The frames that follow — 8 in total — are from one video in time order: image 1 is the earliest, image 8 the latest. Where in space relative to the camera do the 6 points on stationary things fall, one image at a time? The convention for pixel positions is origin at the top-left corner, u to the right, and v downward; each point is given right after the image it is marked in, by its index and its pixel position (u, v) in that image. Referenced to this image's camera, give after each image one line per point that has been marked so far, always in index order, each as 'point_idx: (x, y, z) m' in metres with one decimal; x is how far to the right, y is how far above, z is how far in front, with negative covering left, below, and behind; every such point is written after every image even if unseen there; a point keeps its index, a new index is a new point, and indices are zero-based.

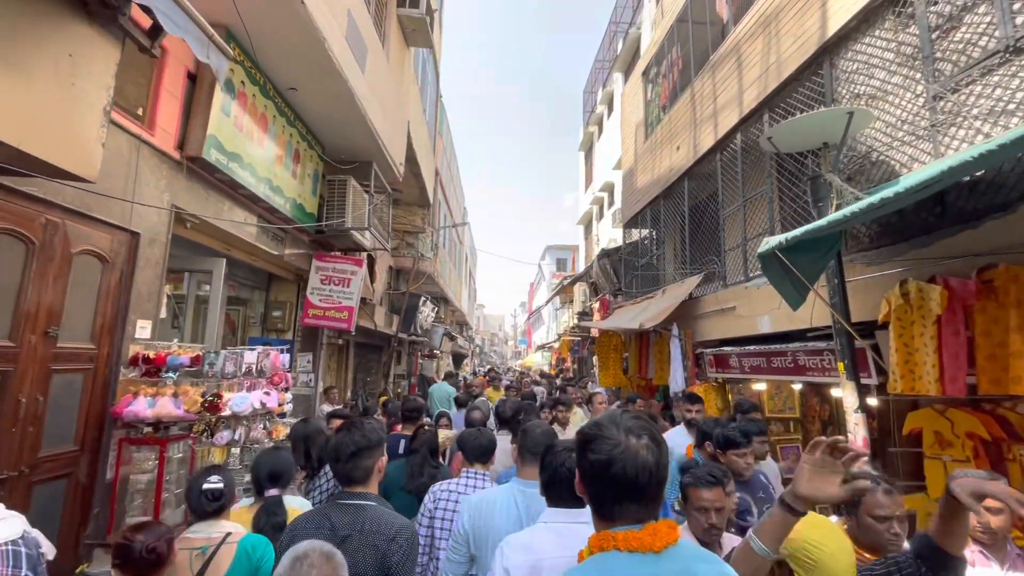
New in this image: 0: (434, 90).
0: (-2.2, +5.5, +14.4) m
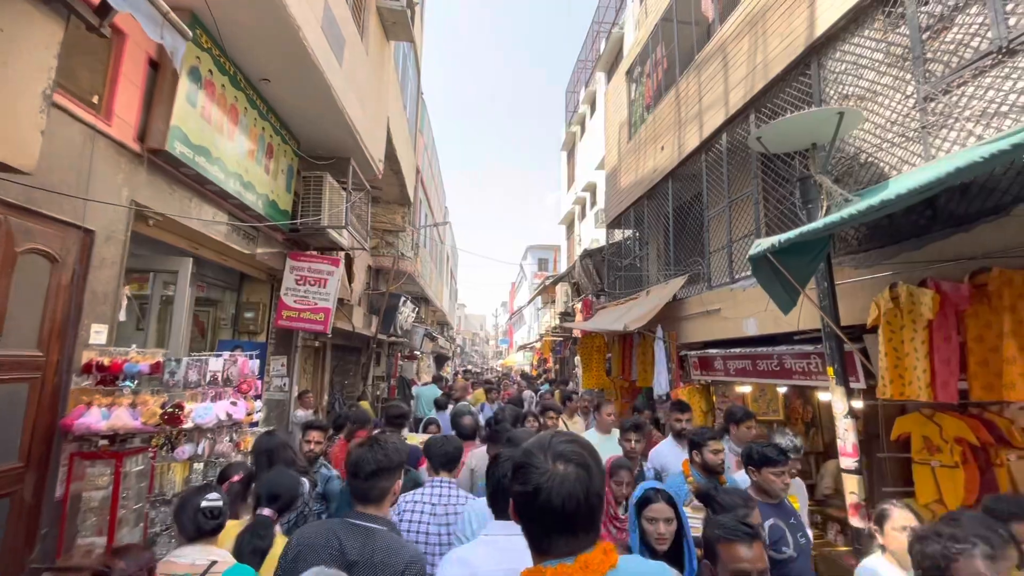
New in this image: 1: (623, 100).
0: (-2.7, +5.5, +14.1) m
1: (+2.5, +4.2, +11.4) m
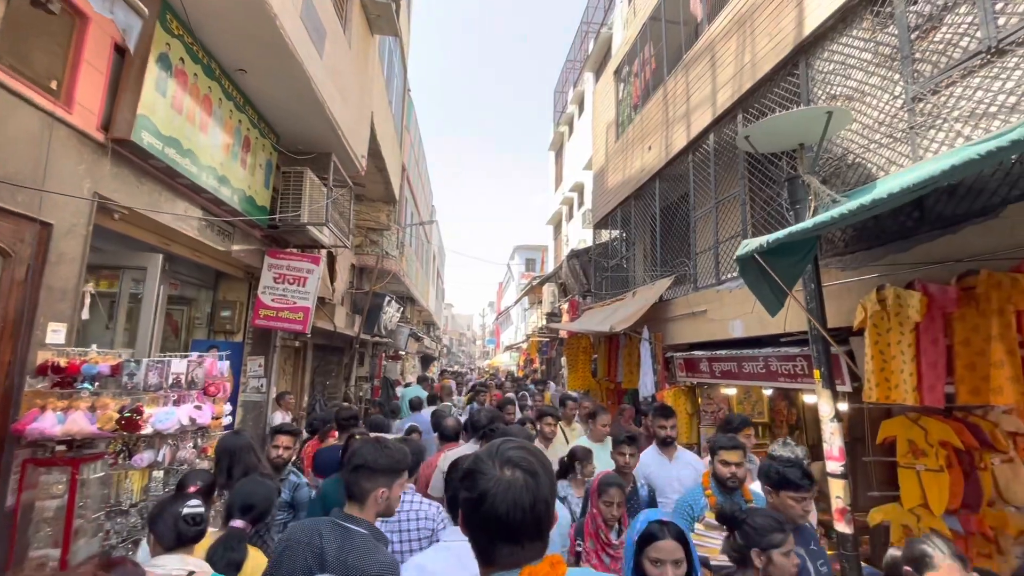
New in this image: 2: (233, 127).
0: (-3.1, +5.6, +14.0) m
1: (+2.2, +4.2, +11.3) m
2: (-3.2, +1.9, +5.9) m
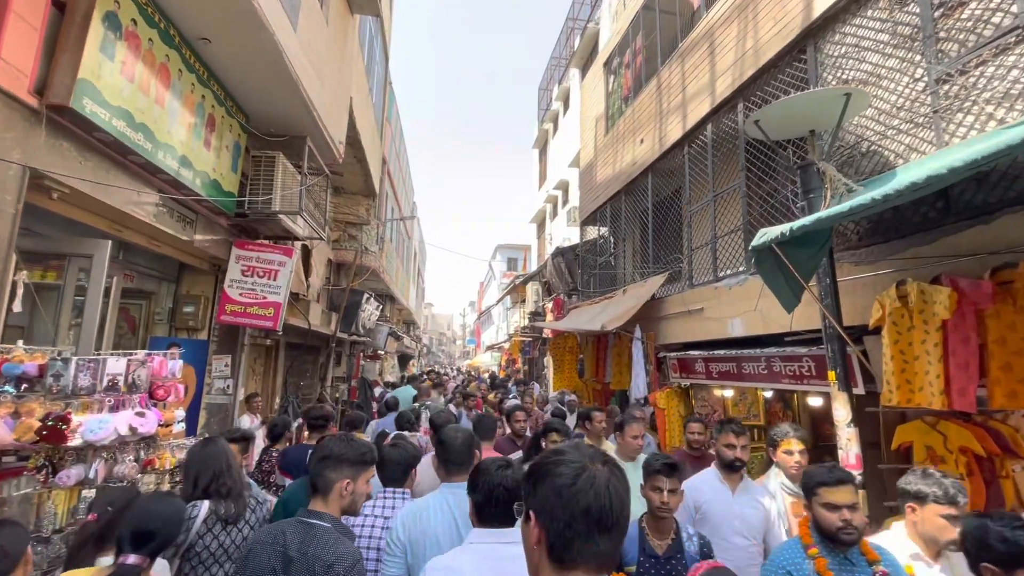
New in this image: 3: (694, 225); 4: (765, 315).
0: (-3.4, +5.6, +13.4) m
1: (+1.9, +4.2, +11.0) m
2: (-3.4, +2.0, +5.4) m
3: (+2.5, +0.9, +7.0) m
4: (+2.6, -0.3, +5.3) m
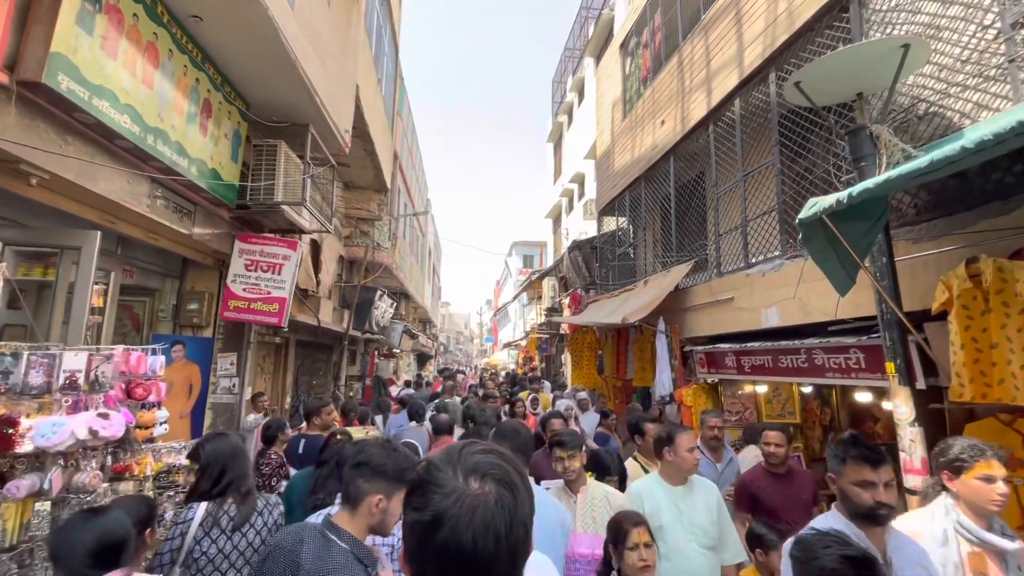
0: (-3.1, +5.7, +13.1) m
1: (+2.2, +4.4, +10.5) m
2: (-3.2, +2.0, +5.1) m
3: (+2.7, +1.0, +6.6) m
4: (+2.7, -0.1, +4.8) m
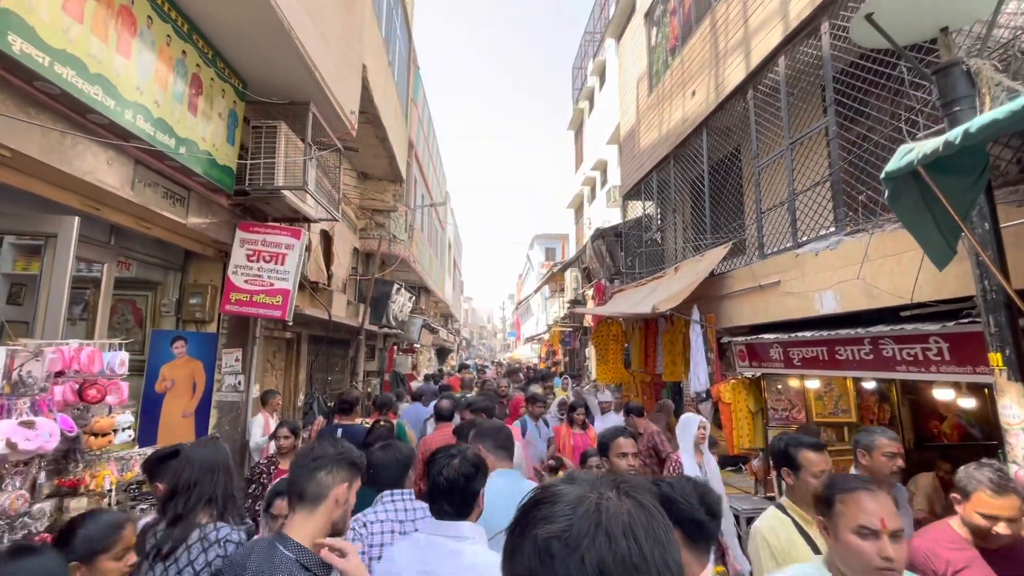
0: (-2.7, +5.9, +12.7) m
1: (+2.5, +4.6, +9.8) m
2: (-3.1, +2.1, +4.7) m
3: (+2.9, +1.2, +5.9) m
4: (+2.9, 0.0, +4.1) m
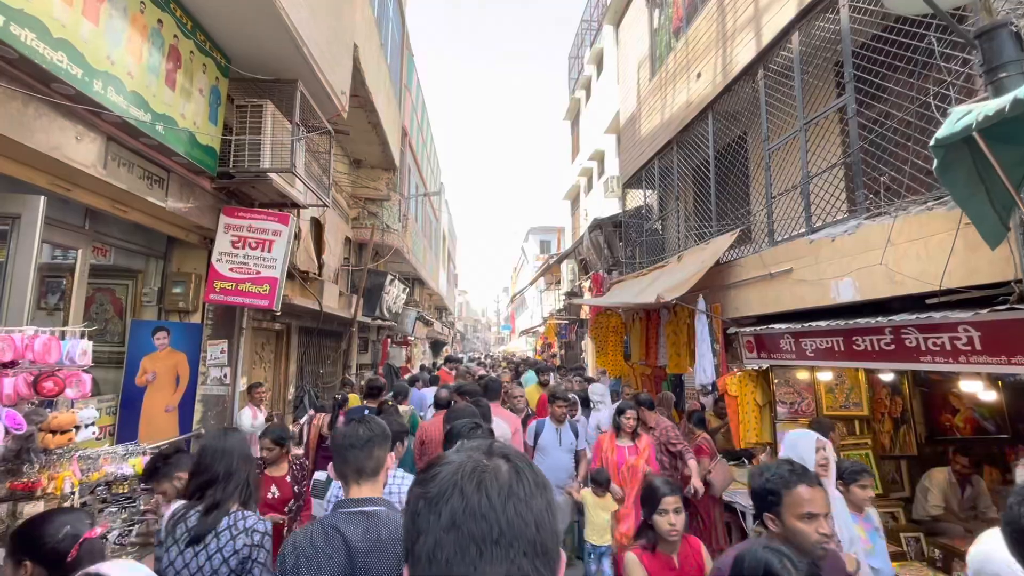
0: (-2.8, +6.1, +12.3) m
1: (+2.4, +4.8, +9.5) m
2: (-3.1, +2.2, +4.4) m
3: (+2.9, +1.3, +5.6) m
4: (+2.9, +0.1, +3.9) m
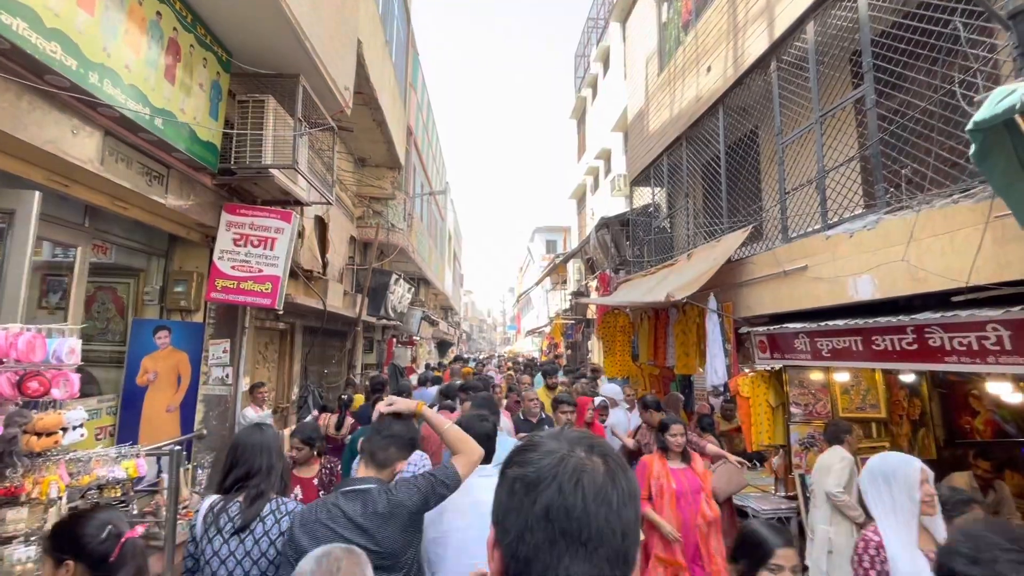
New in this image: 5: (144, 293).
0: (-2.6, +6.1, +12.2) m
1: (+2.5, +4.8, +9.4) m
2: (-3.1, +2.2, +4.3) m
3: (+2.9, +1.3, +5.5) m
4: (+2.9, +0.1, +3.7) m
5: (-4.4, -0.1, +6.1) m
